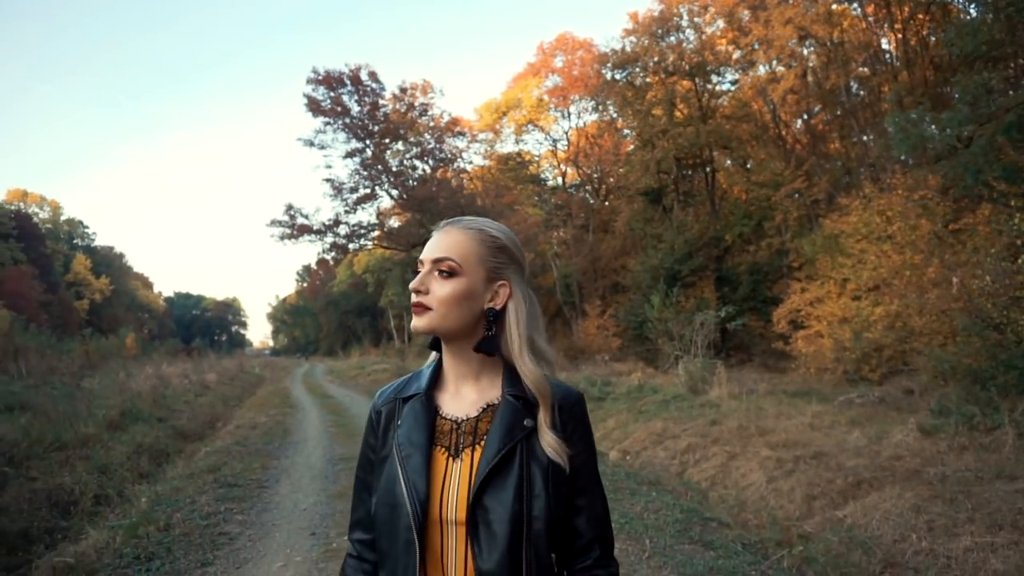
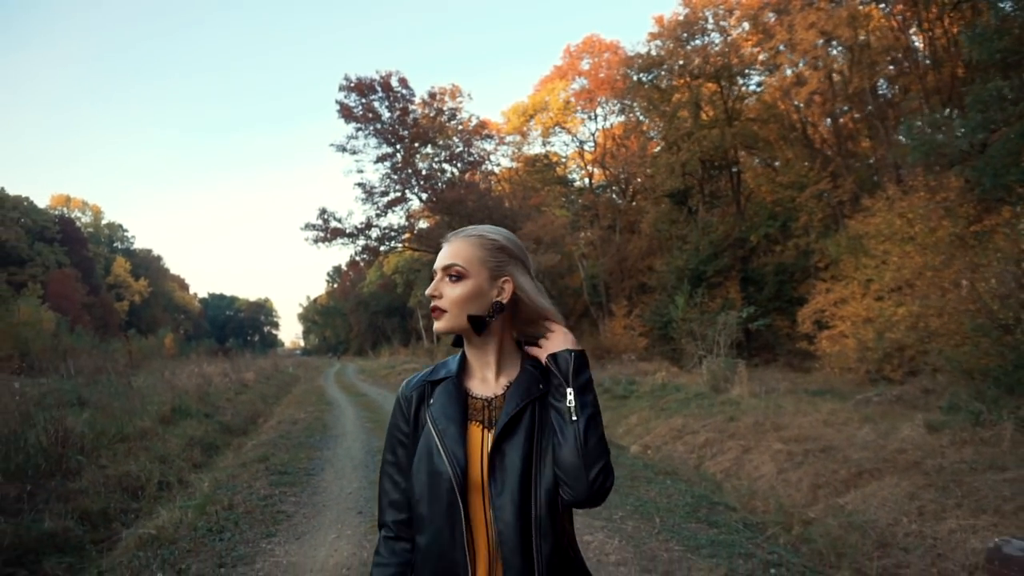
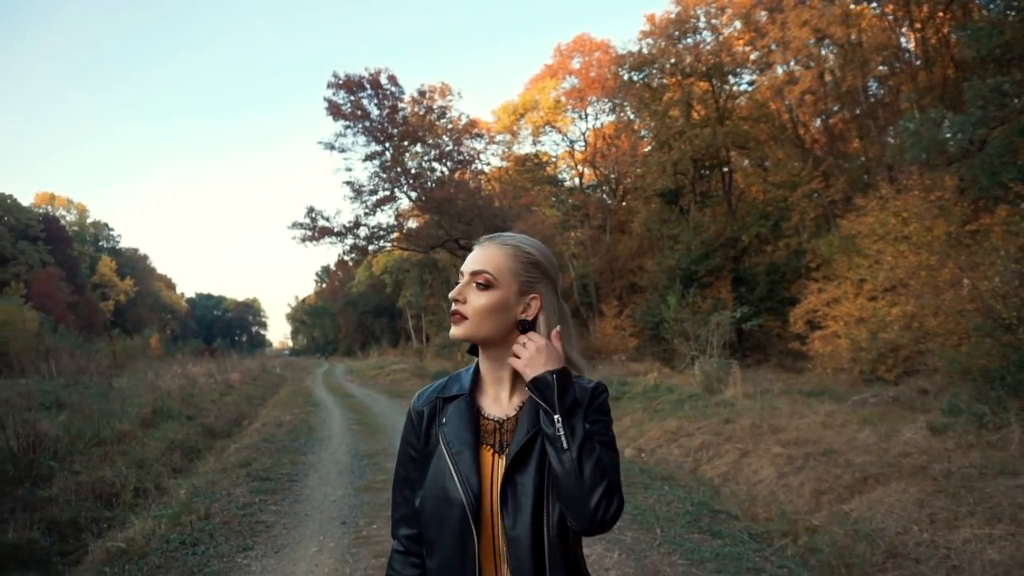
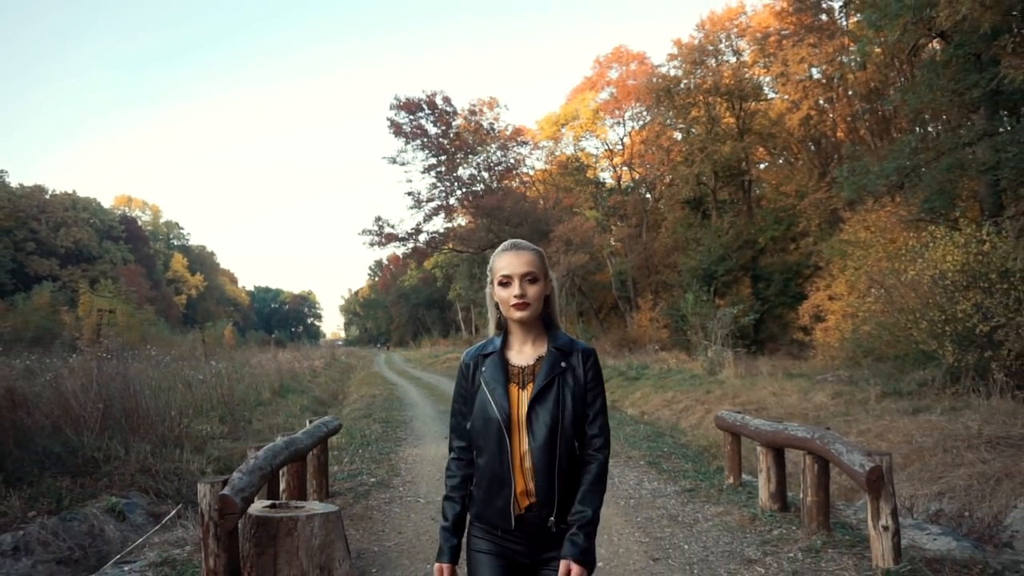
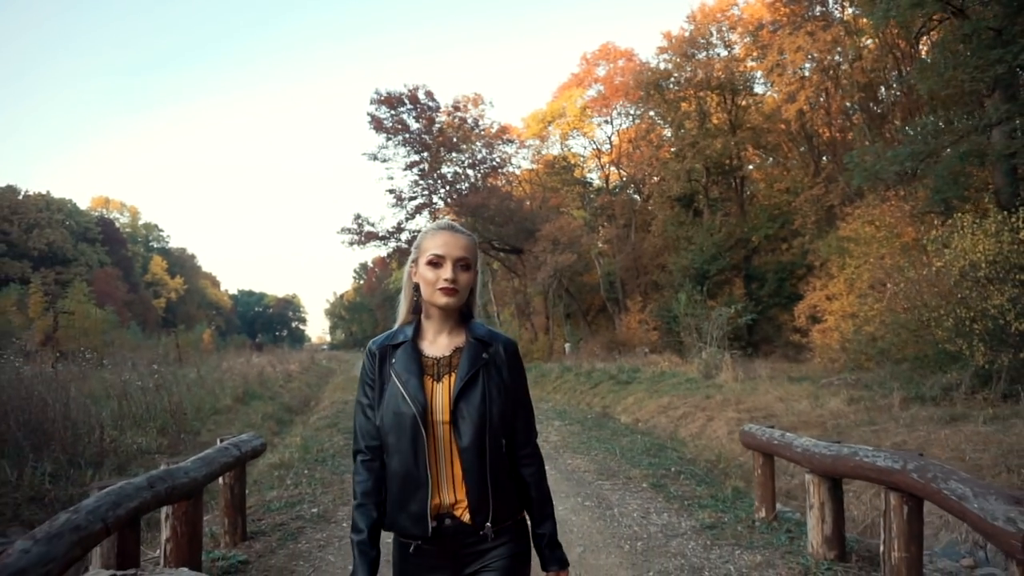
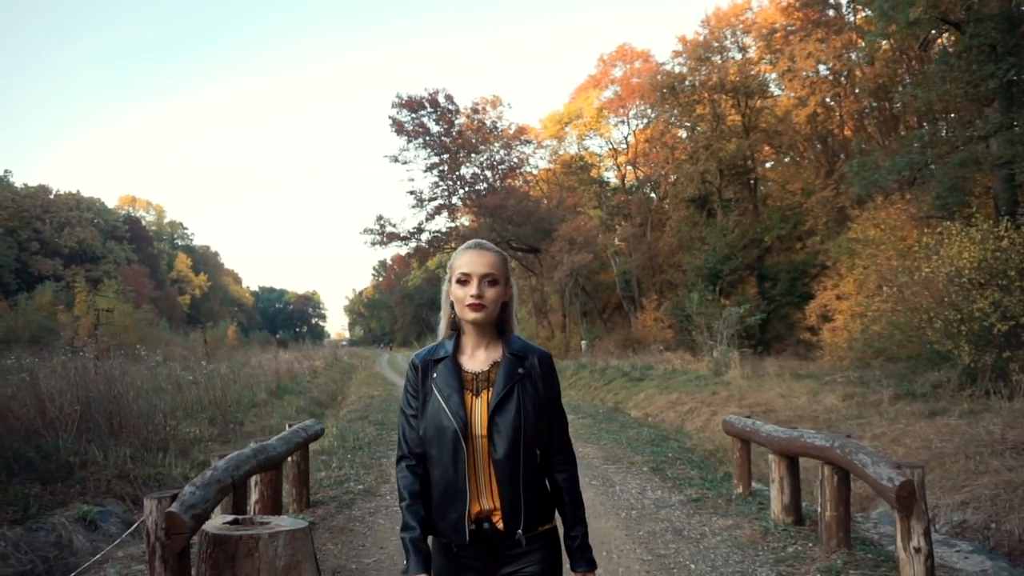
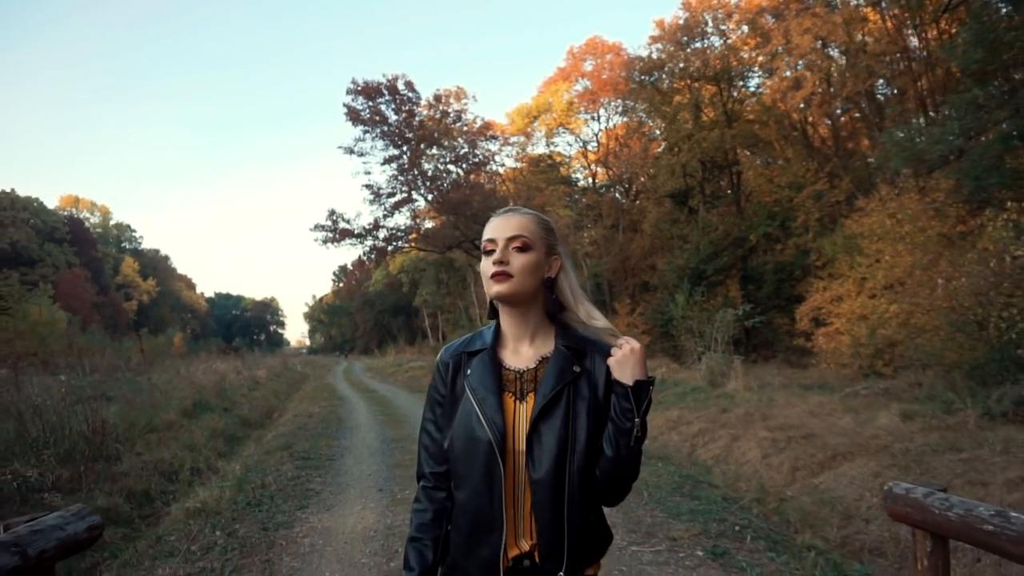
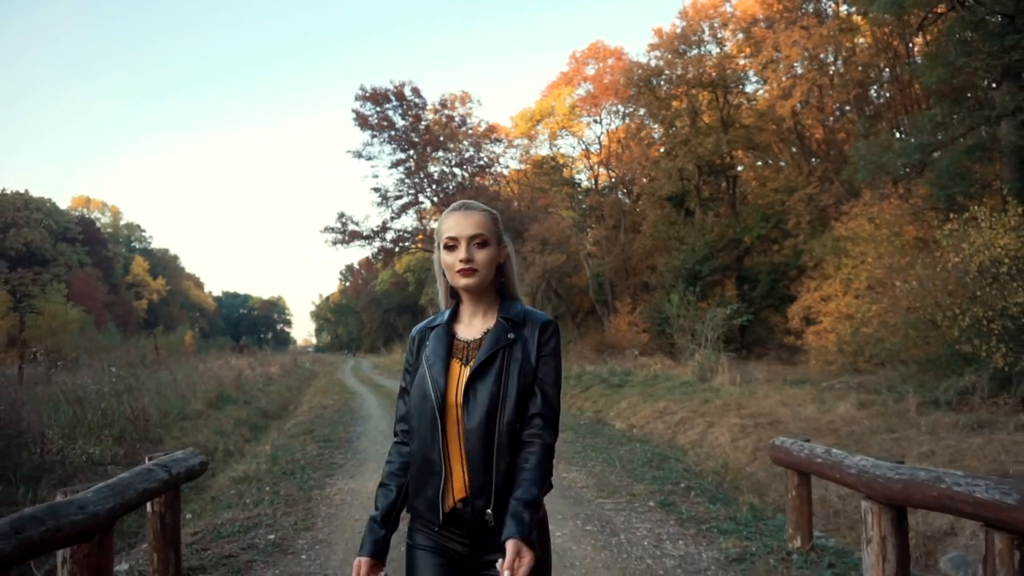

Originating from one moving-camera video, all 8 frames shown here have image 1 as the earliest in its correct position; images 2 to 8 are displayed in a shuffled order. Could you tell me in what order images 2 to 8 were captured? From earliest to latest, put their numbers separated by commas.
3, 2, 7, 8, 5, 6, 4
